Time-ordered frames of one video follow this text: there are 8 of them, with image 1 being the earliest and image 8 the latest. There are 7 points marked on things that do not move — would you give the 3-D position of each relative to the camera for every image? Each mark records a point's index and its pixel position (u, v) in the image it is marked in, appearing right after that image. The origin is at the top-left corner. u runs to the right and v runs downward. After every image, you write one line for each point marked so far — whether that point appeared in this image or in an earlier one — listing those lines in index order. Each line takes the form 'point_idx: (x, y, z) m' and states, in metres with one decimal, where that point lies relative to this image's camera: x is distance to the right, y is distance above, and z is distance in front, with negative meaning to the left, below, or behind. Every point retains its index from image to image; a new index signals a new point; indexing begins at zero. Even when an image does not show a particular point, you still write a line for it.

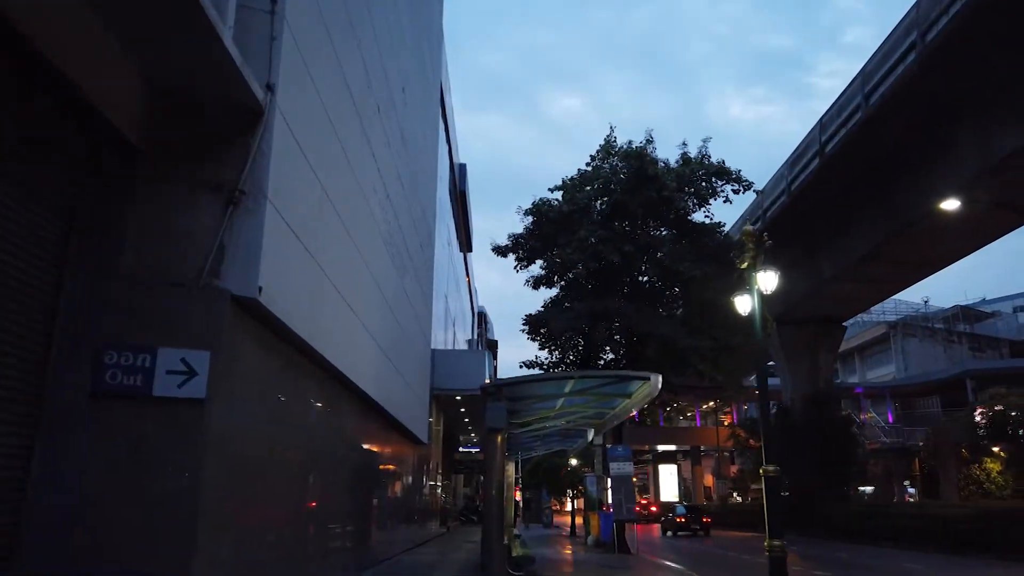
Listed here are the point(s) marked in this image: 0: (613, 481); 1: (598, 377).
0: (+2.5, -4.9, +19.1) m
1: (+1.1, -1.2, +9.8) m
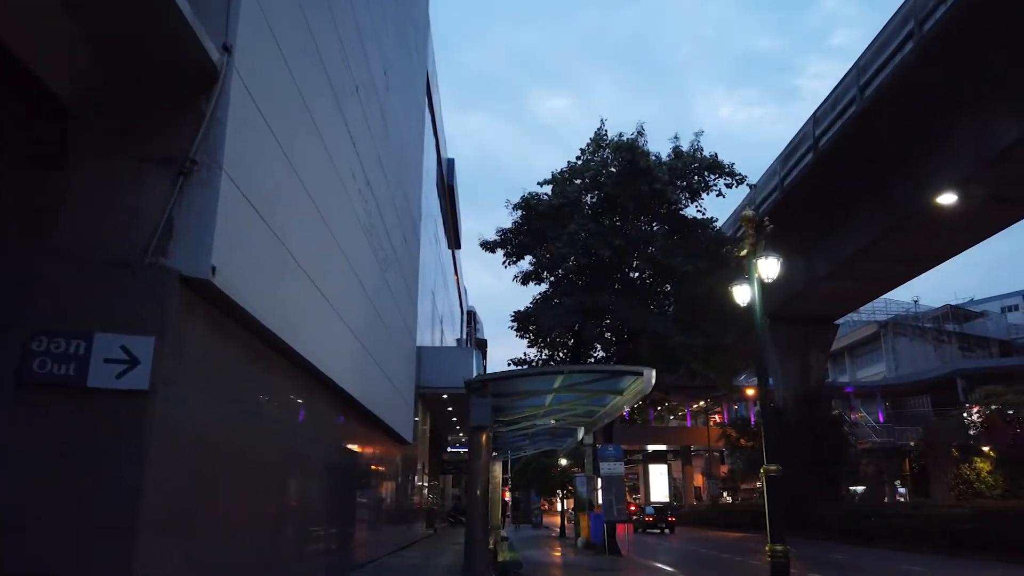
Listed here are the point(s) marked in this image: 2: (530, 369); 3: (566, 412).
0: (+2.2, -4.8, +18.6) m
1: (+0.9, -1.0, +9.3) m
2: (+0.2, -1.0, +9.1) m
3: (+0.9, -2.1, +12.8) m
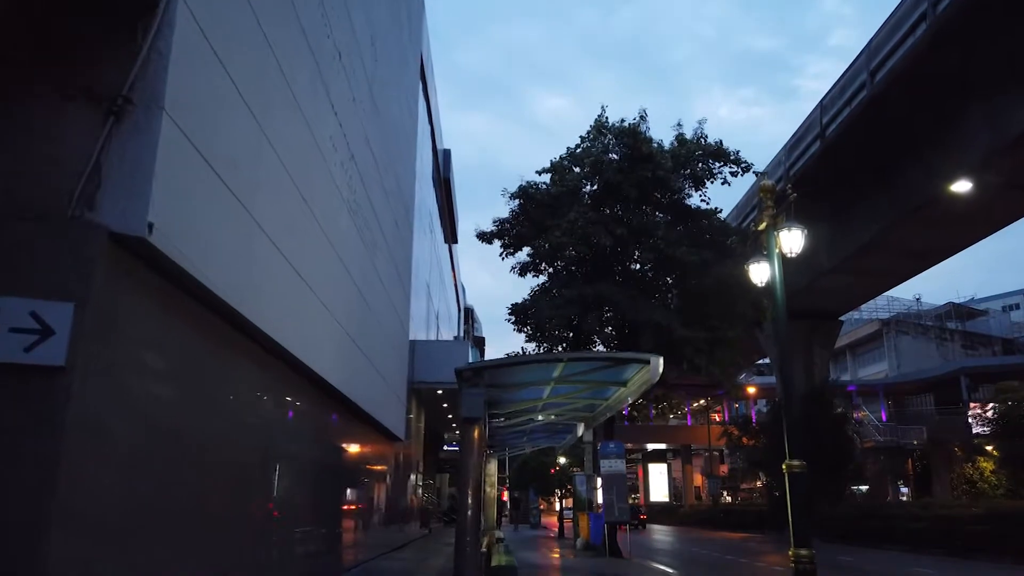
0: (+2.2, -4.6, +17.9) m
1: (+0.9, -0.8, +8.6) m
2: (+0.2, -0.7, +8.3) m
3: (+0.9, -1.9, +12.1) m
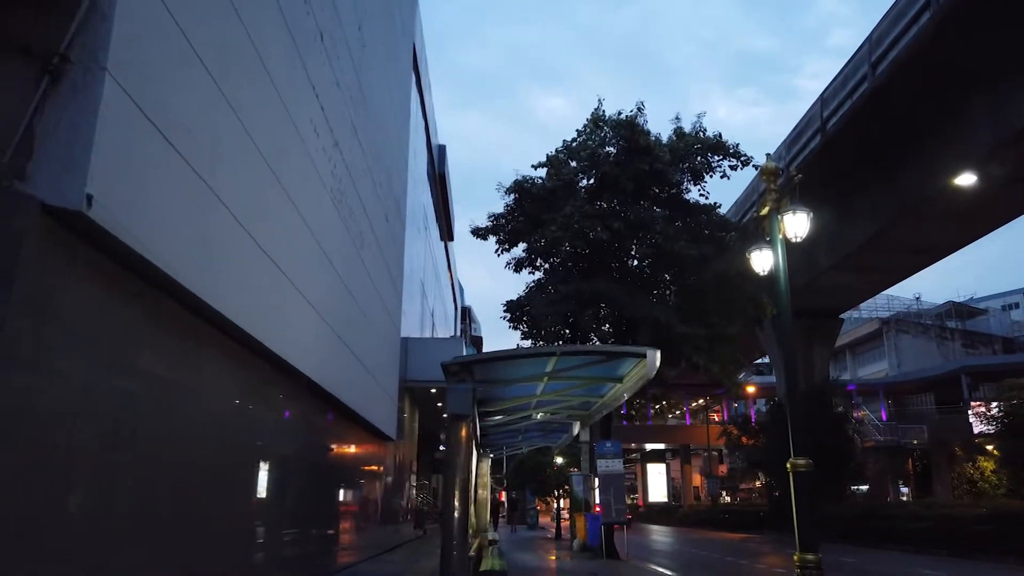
0: (+2.0, -4.5, +17.5) m
1: (+0.8, -0.7, +8.2) m
2: (0.0, -0.6, +7.9) m
3: (+0.7, -1.8, +11.7) m
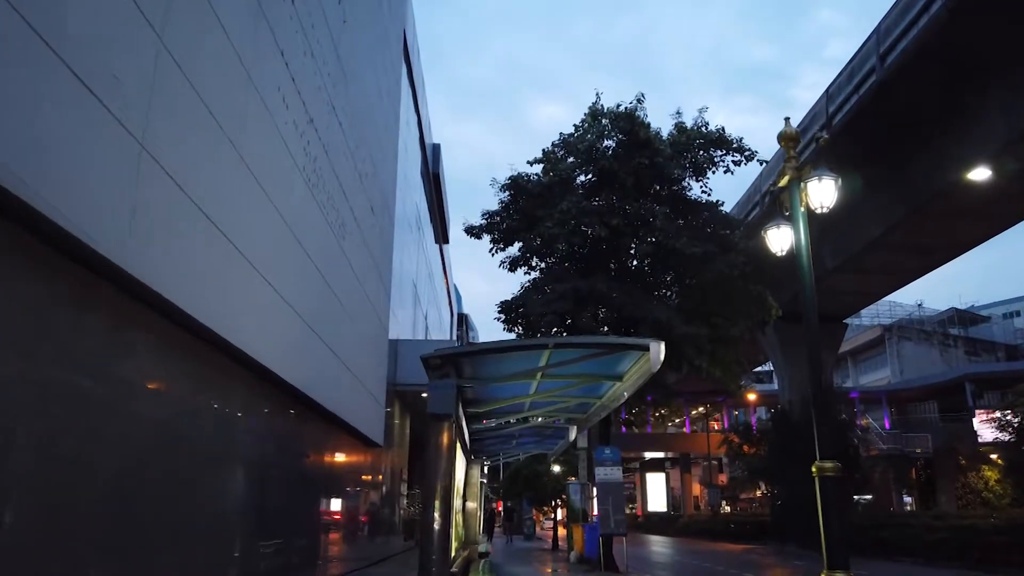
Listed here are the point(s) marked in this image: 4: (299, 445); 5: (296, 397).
0: (+1.9, -4.4, +16.6) m
1: (+0.7, -0.6, +7.4) m
2: (-0.1, -0.5, +7.1) m
3: (+0.6, -1.7, +10.9) m
4: (-2.9, -2.1, +10.1) m
5: (-2.8, -1.4, +9.8) m
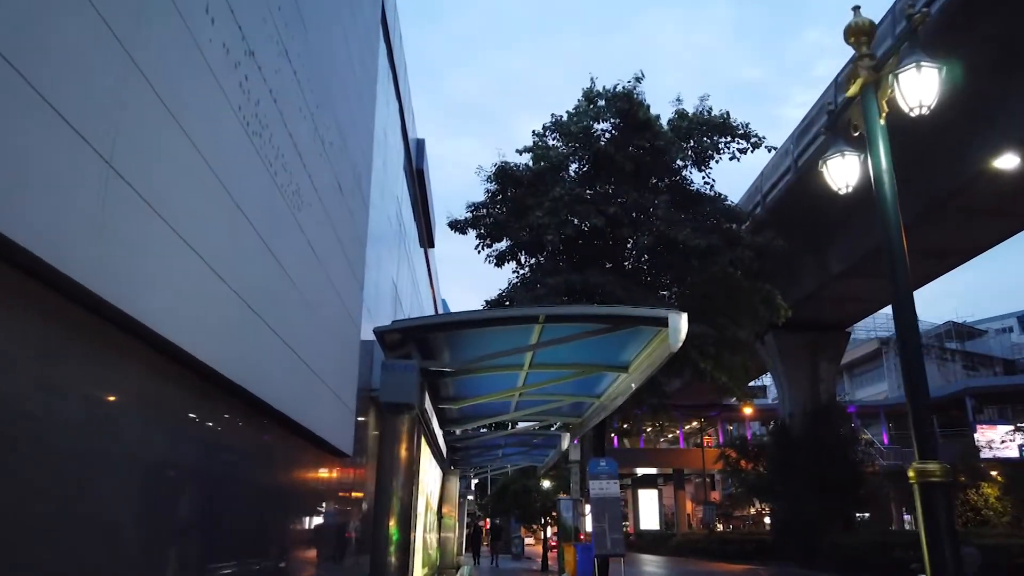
0: (+1.6, -4.3, +15.0) m
1: (+0.5, -0.3, +5.8) m
2: (-0.2, -0.2, +5.6) m
3: (+0.4, -1.4, +9.3) m
4: (-3.1, -1.8, +8.5) m
5: (-3.0, -1.1, +8.2) m
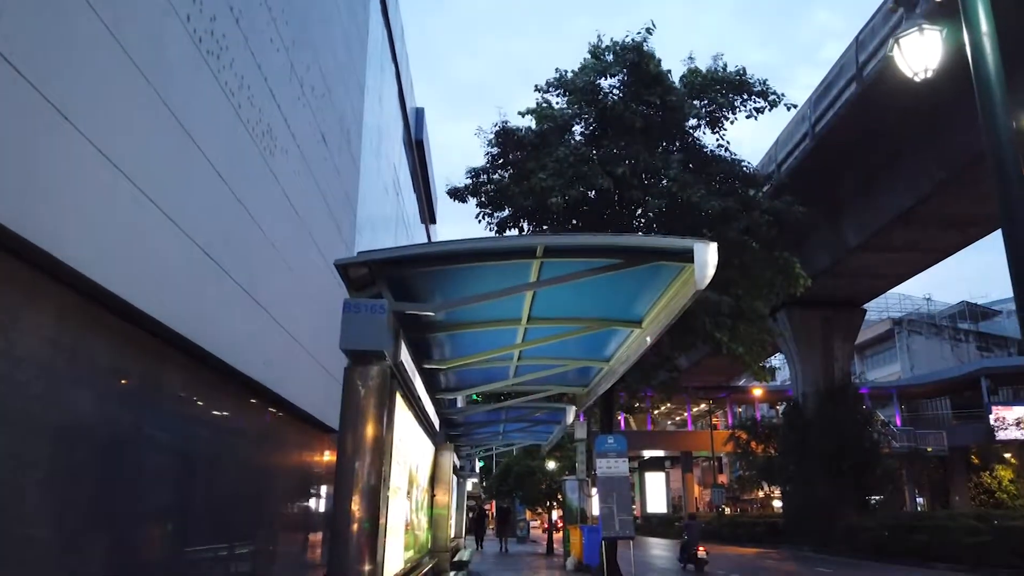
0: (+1.7, -3.7, +14.1) m
1: (+0.5, +0.2, +4.8) m
2: (-0.3, +0.3, +4.6) m
3: (+0.4, -0.9, +8.4) m
4: (-3.1, -1.3, +7.6) m
5: (-3.0, -0.7, +7.3) m
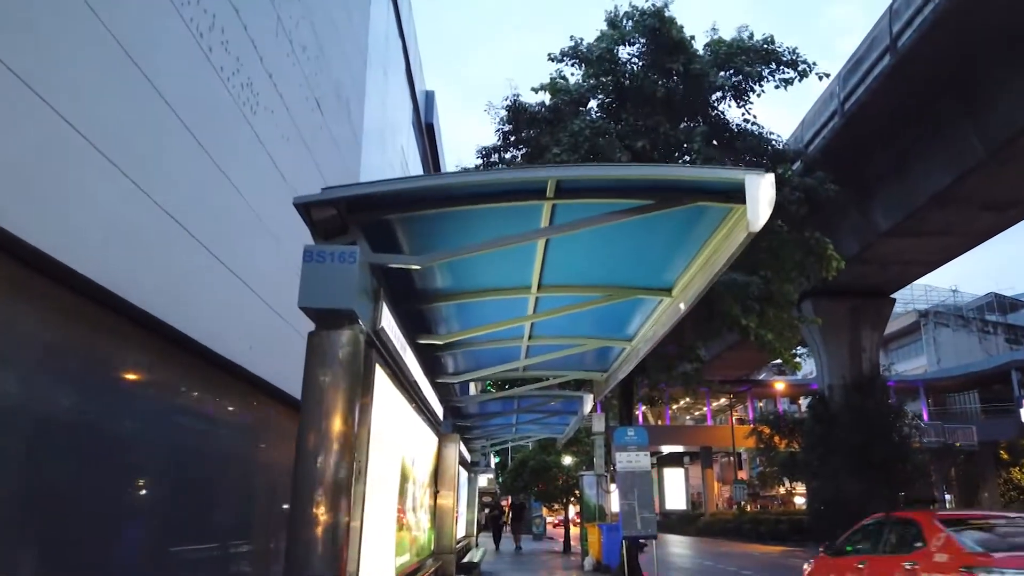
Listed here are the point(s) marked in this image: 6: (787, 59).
0: (+1.9, -3.4, +13.2) m
1: (+0.5, +0.4, +3.9) m
2: (-0.2, +0.5, +3.7) m
3: (+0.5, -0.6, +7.5) m
4: (-3.0, -1.0, +6.8) m
5: (-2.9, -0.4, +6.5) m
6: (+5.5, +4.6, +15.2) m
